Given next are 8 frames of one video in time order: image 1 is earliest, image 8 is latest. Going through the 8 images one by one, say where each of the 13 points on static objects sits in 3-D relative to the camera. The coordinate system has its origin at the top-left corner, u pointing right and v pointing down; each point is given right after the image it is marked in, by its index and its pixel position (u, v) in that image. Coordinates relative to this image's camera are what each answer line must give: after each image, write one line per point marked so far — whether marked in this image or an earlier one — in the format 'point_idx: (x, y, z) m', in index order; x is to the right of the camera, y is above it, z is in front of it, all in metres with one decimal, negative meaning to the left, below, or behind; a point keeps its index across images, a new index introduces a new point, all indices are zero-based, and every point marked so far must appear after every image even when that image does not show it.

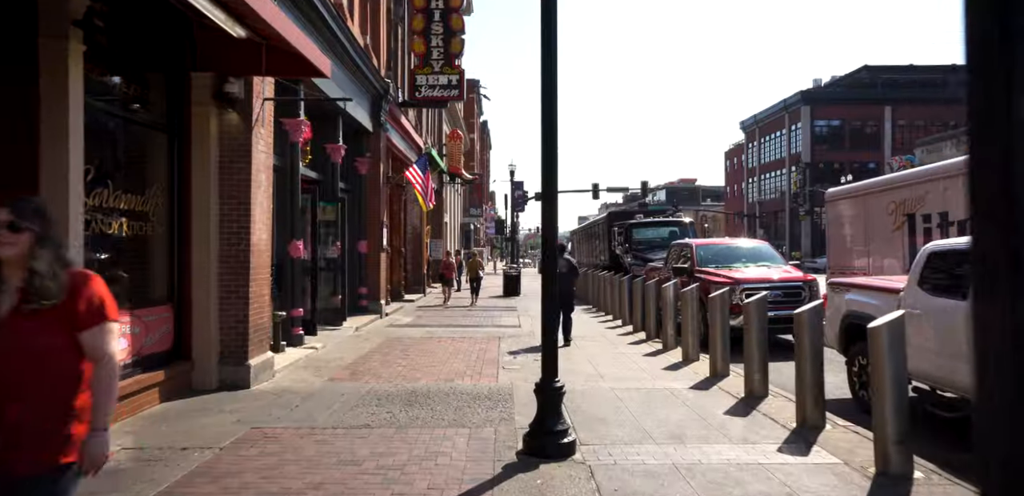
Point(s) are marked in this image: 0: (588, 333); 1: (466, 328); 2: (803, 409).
0: (+1.5, -1.7, +15.5) m
1: (-0.9, -1.6, +15.7) m
2: (+2.5, -1.4, +6.7) m
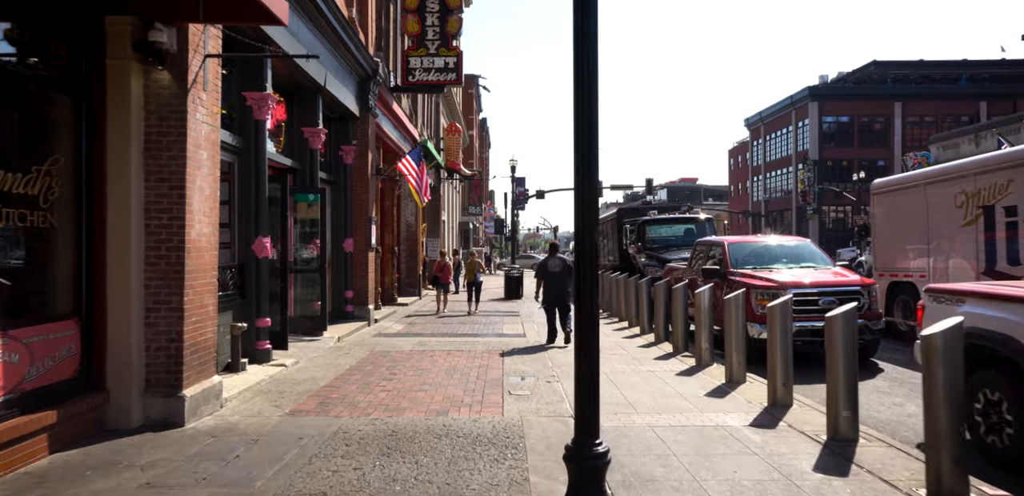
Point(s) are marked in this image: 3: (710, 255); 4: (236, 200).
0: (+1.6, -1.6, +13.6) m
1: (-0.8, -1.6, +13.8) m
2: (+2.6, -1.4, +4.8) m
3: (+3.5, -0.1, +13.7) m
4: (-3.7, +0.6, +10.4) m
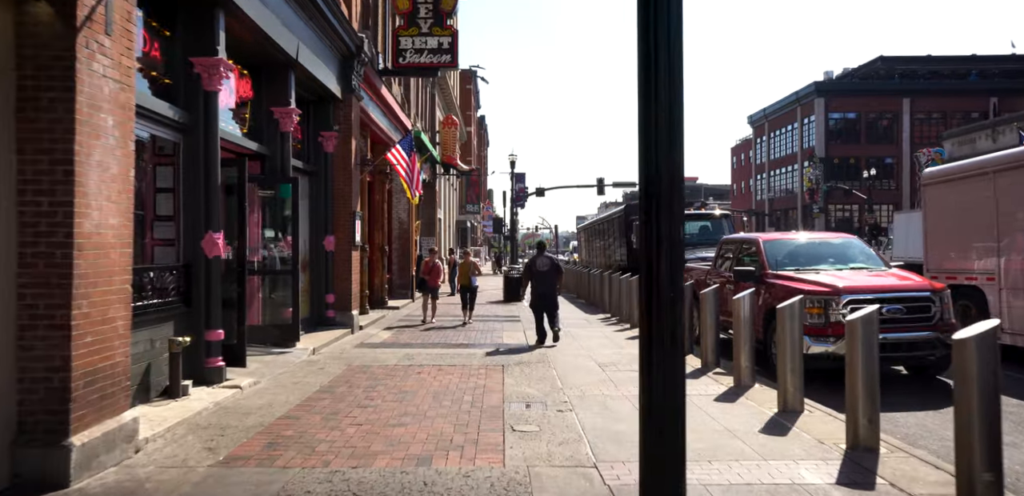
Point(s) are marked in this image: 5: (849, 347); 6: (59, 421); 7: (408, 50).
0: (+1.6, -1.6, +11.8) m
1: (-0.8, -1.6, +12.0) m
2: (+2.6, -1.3, +3.0) m
3: (+3.5, -0.1, +11.9) m
4: (-3.7, +0.7, +8.7) m
5: (+2.6, -0.7, +6.0) m
6: (-2.8, -1.1, +4.9) m
7: (-2.4, +4.7, +18.4) m
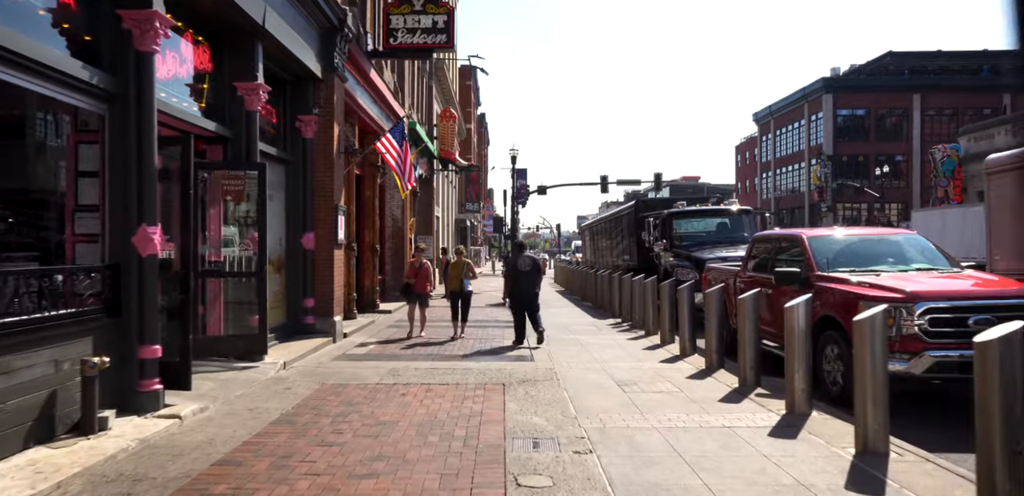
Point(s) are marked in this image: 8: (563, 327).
0: (+1.6, -1.6, +10.2) m
1: (-0.8, -1.6, +10.4) m
2: (+2.7, -1.3, +1.4) m
3: (+3.5, -0.1, +10.3) m
4: (-3.6, +0.7, +7.0) m
5: (+2.6, -0.7, +4.4) m
6: (-2.8, -1.1, +3.3) m
7: (-2.4, +4.7, +16.8) m
8: (+1.1, -1.7, +16.6) m
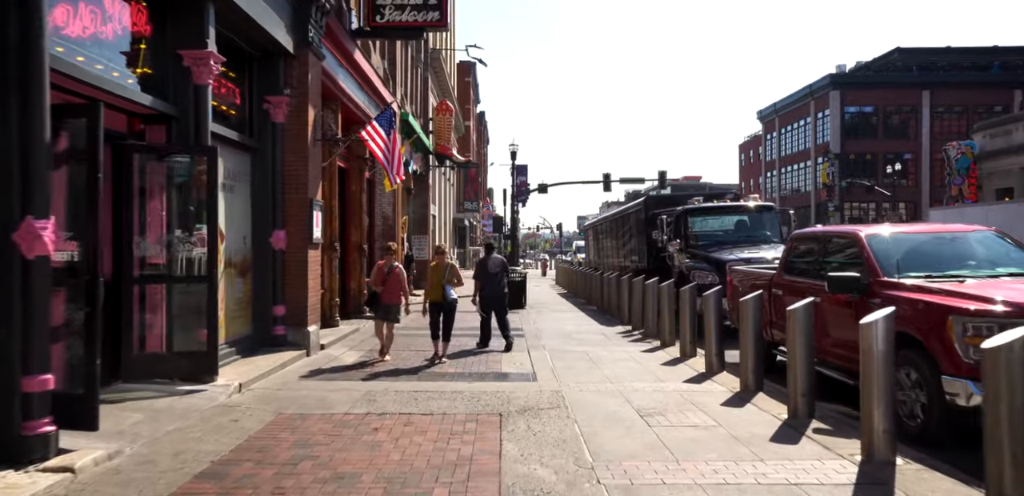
0: (+1.6, -1.6, +8.5) m
1: (-0.8, -1.6, +8.8) m
2: (+2.6, -1.3, -0.2) m
3: (+3.5, -0.1, +8.6) m
4: (-3.6, +0.7, +5.4) m
5: (+2.6, -0.7, +2.8) m
6: (-2.8, -1.1, +1.6) m
7: (-2.4, +4.7, +15.1) m
8: (+1.0, -1.7, +15.0) m
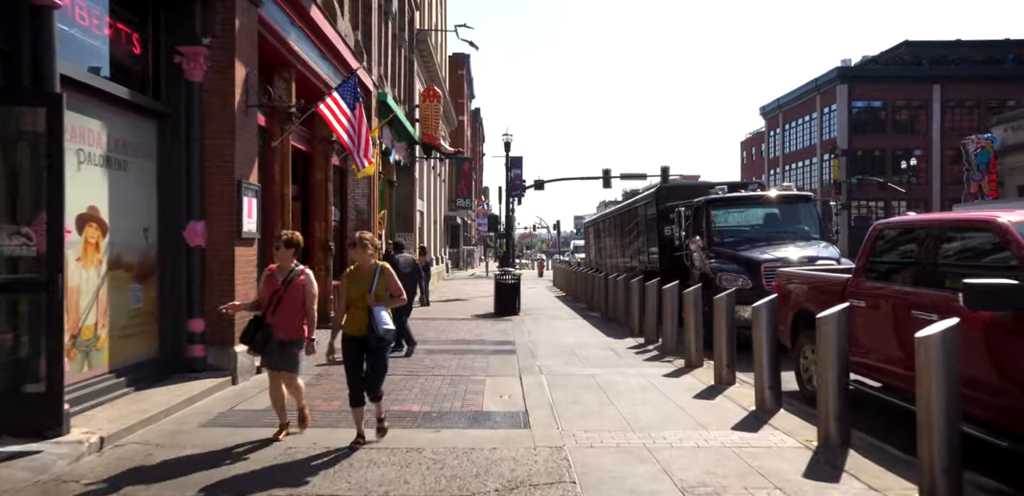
0: (+1.5, -1.6, +5.9) m
1: (-1.0, -1.5, +6.1) m
2: (+2.5, -1.3, -2.9) m
3: (+3.4, 0.0, +6.0) m
4: (-3.8, +0.7, +2.7) m
5: (+2.5, -0.7, +0.1) m
6: (-2.9, -1.0, -1.0) m
7: (-2.6, +4.7, +12.5) m
8: (+0.9, -1.6, +12.3) m
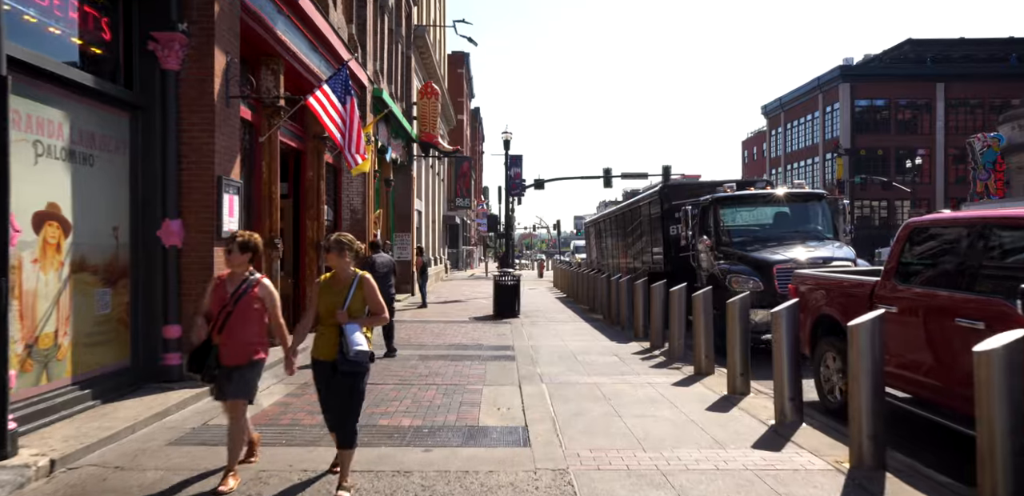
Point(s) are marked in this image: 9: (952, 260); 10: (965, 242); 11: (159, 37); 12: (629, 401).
0: (+1.4, -1.6, +5.3) m
1: (-1.0, -1.5, +5.5) m
2: (+2.5, -1.3, -3.5) m
3: (+3.4, 0.0, +5.4) m
4: (-3.8, +0.7, +2.1) m
5: (+2.5, -0.7, -0.5) m
6: (-3.0, -1.0, -1.6) m
7: (-2.6, +4.7, +11.9) m
8: (+0.9, -1.6, +11.7) m
9: (+3.5, -0.1, +6.4) m
10: (+3.4, 0.0, +5.4) m
11: (-3.6, +2.2, +8.1) m
12: (+1.2, -1.6, +8.2) m
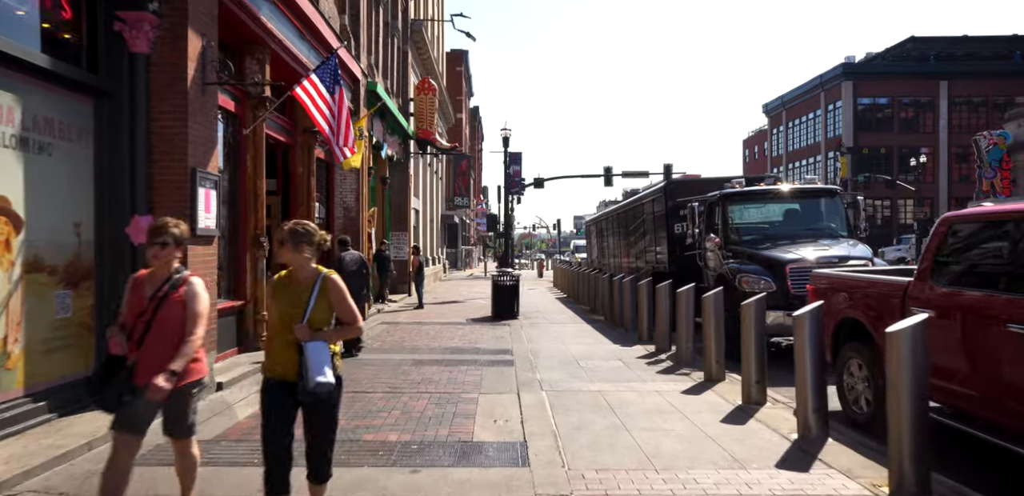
0: (+1.4, -1.5, +4.7) m
1: (-1.0, -1.5, +4.9) m
2: (+2.5, -1.3, -4.1) m
3: (+3.3, 0.0, +4.8) m
4: (-3.8, +0.8, +1.5) m
5: (+2.5, -0.7, -1.1) m
6: (-3.0, -1.0, -2.3) m
7: (-2.6, +4.8, +11.2) m
8: (+0.8, -1.6, +11.1) m
9: (+3.5, -0.1, +5.7) m
10: (+3.4, 0.0, +4.7) m
11: (-3.6, +2.2, +7.4) m
12: (+1.2, -1.6, +7.5) m
